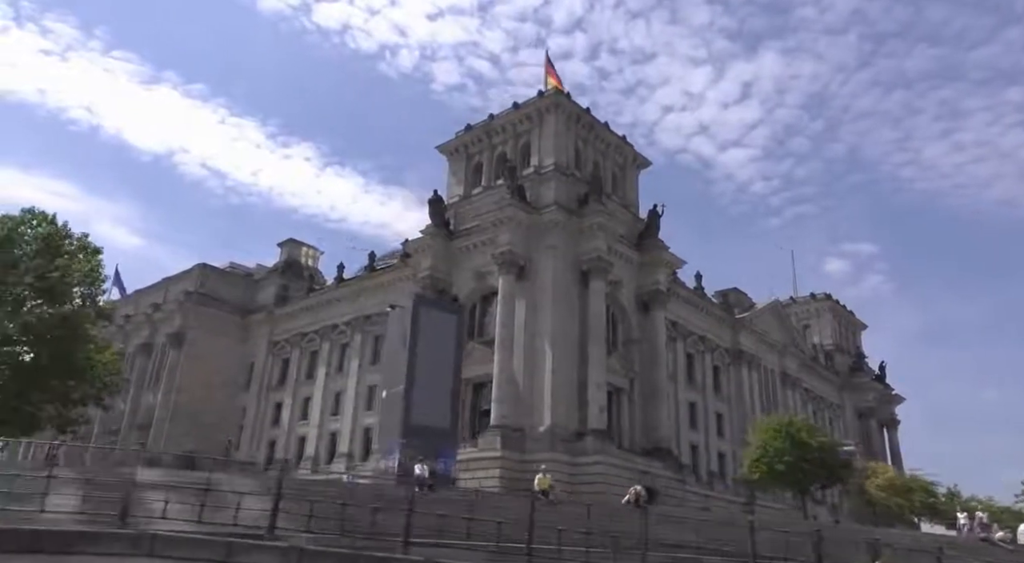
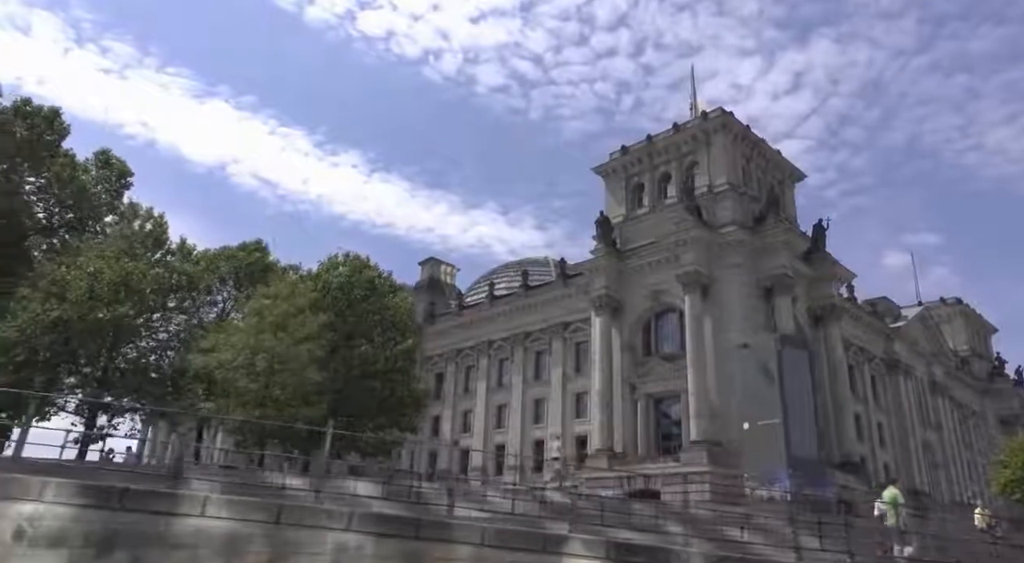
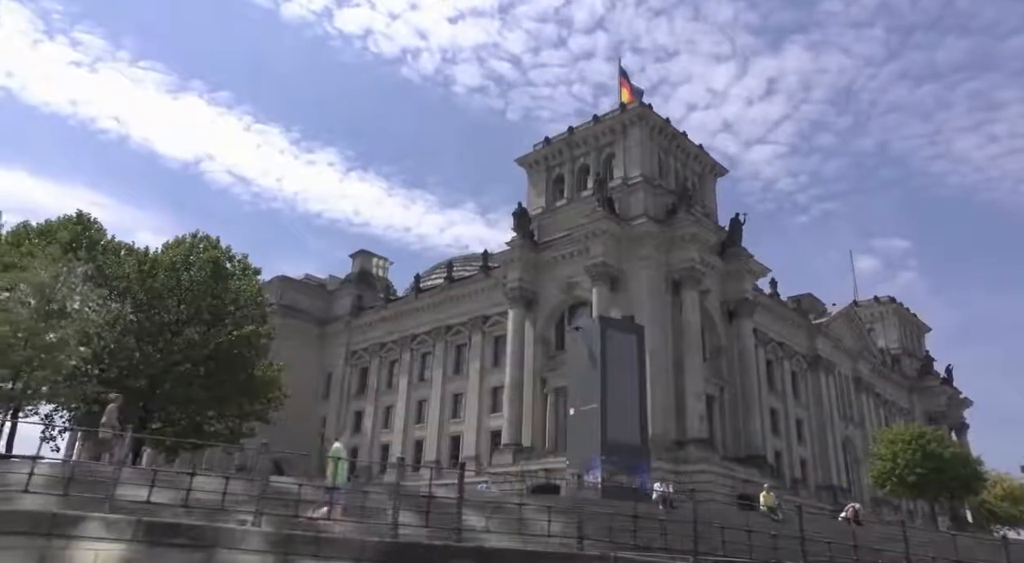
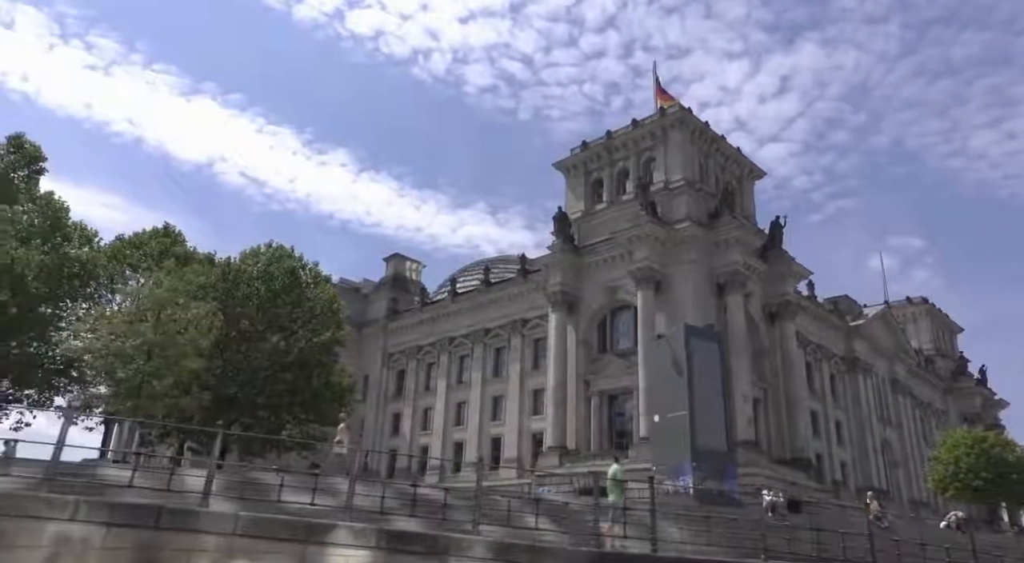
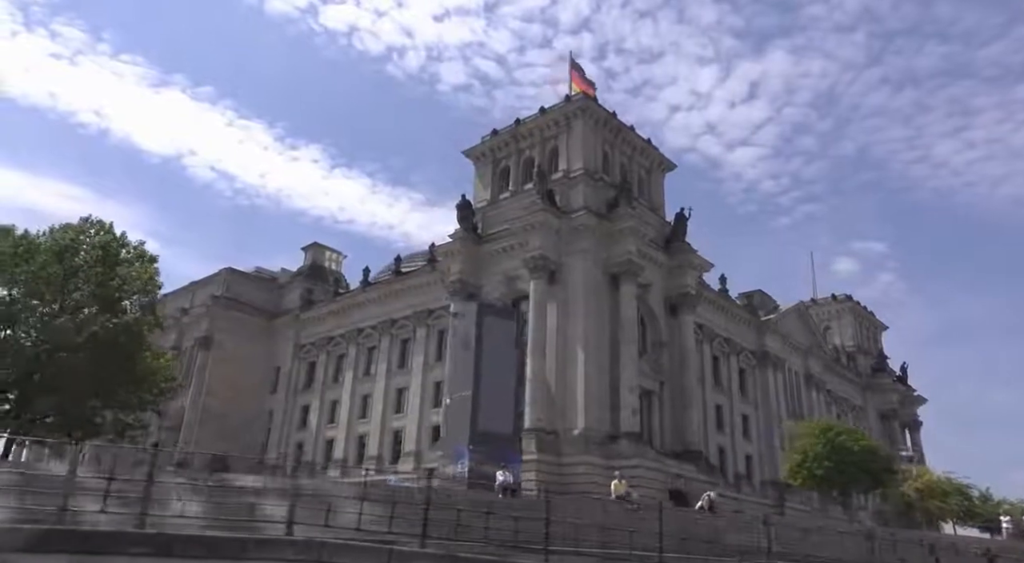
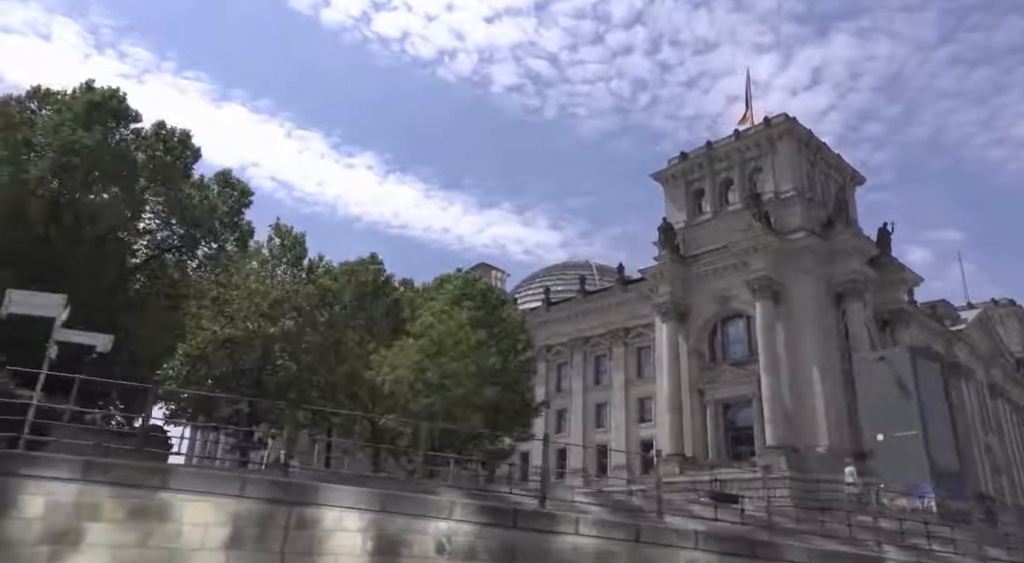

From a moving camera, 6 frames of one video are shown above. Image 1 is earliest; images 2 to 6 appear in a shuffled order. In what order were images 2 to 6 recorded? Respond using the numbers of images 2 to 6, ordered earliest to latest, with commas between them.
5, 3, 4, 2, 6
